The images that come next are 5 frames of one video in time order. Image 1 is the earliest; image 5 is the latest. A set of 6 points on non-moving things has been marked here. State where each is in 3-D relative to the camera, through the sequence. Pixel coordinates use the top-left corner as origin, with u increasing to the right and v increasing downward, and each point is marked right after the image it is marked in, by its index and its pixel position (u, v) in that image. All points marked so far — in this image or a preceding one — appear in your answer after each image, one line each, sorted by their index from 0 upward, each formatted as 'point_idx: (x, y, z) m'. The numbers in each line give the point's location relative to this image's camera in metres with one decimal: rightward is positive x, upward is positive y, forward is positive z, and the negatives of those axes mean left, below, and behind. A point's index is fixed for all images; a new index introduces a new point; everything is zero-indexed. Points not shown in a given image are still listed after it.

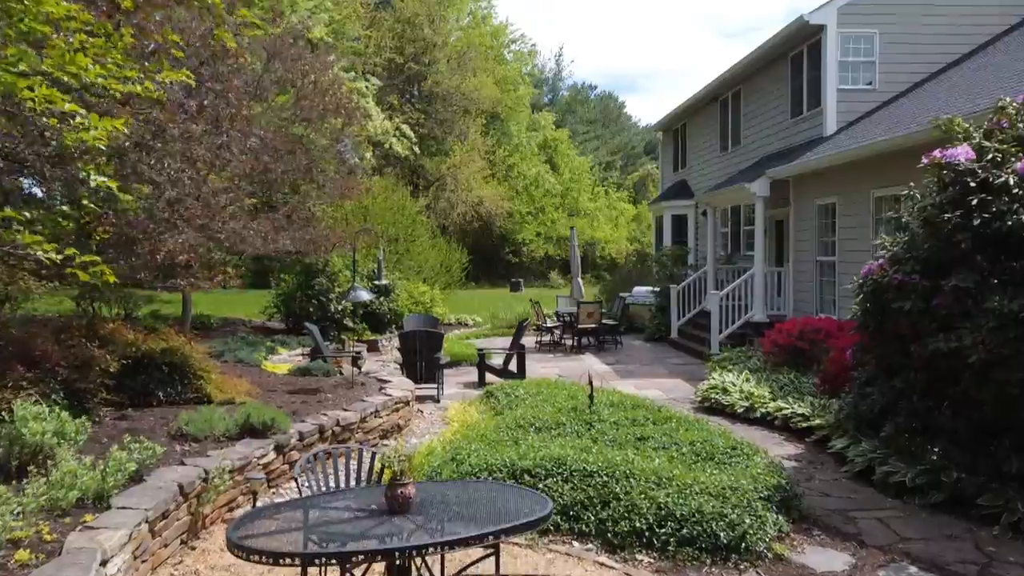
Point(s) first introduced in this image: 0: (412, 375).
0: (-1.5, -1.3, +9.3) m
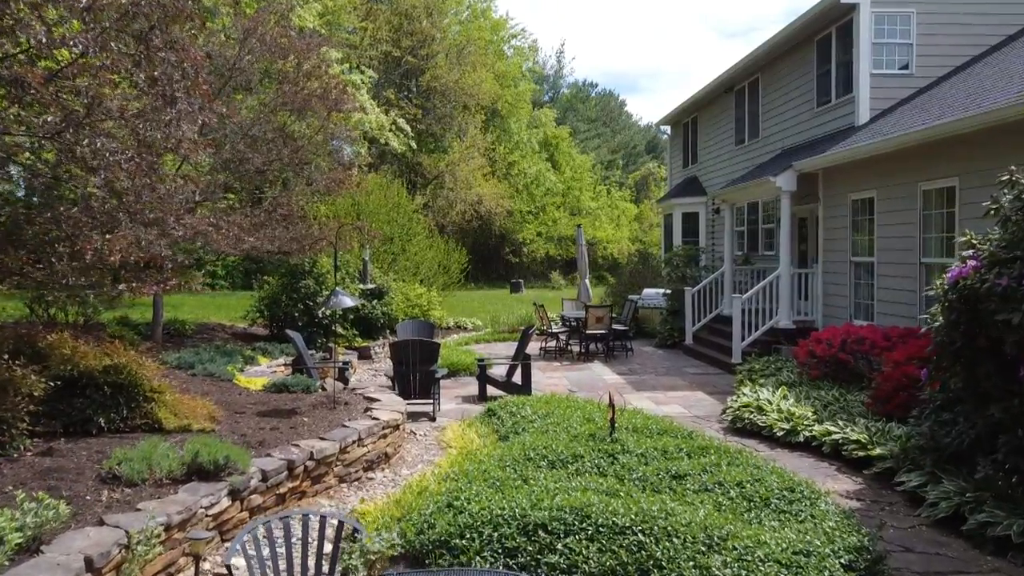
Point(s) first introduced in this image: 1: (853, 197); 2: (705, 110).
0: (-1.4, -1.4, +8.3) m
1: (+5.5, +1.5, +10.0) m
2: (+5.6, +5.2, +18.0) m
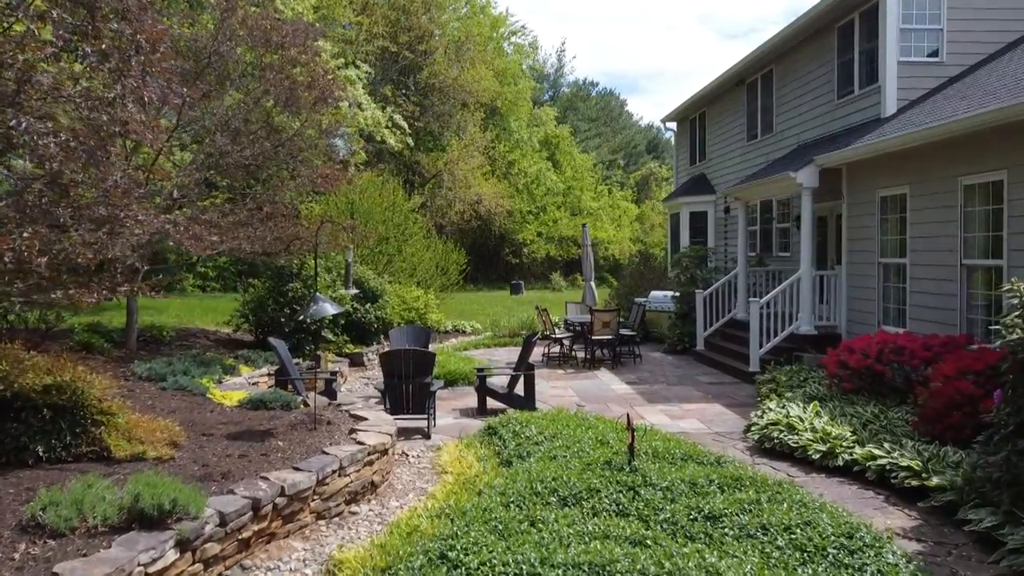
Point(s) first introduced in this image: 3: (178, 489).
0: (-1.4, -1.4, +7.5) m
1: (+5.5, +1.4, +9.3) m
2: (+5.6, +5.1, +17.3) m
3: (-2.1, -1.2, +3.9) m
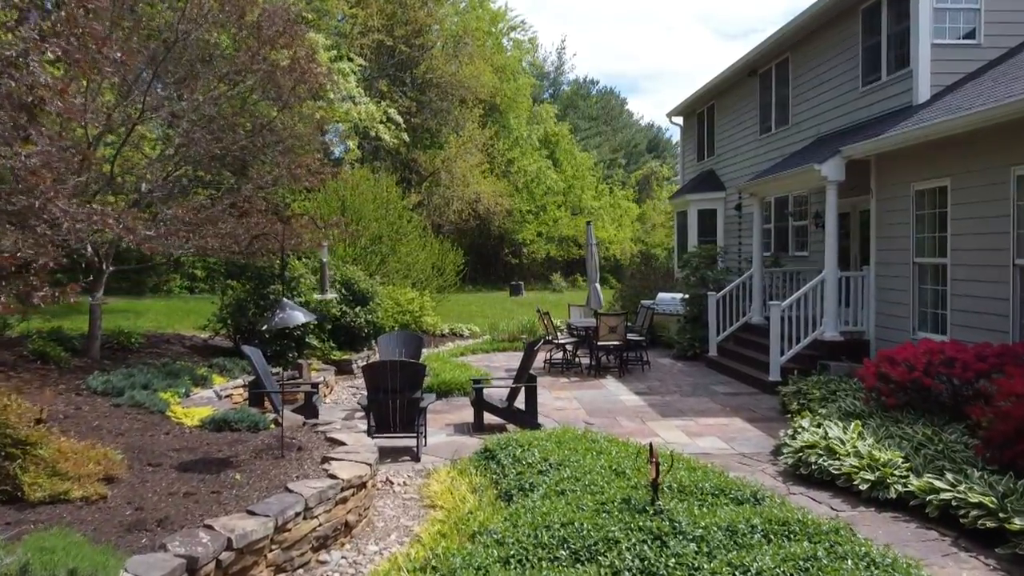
0: (-1.4, -1.5, +6.7) m
1: (+5.5, +1.4, +8.5) m
2: (+5.6, +5.1, +16.4) m
3: (-2.1, -1.3, +3.0) m
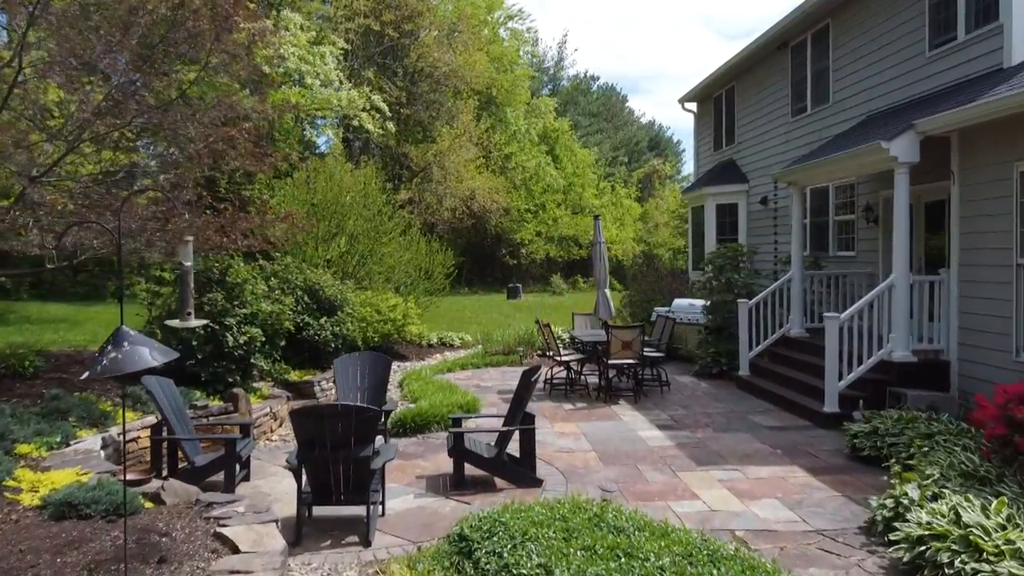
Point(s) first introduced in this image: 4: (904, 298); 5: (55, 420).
0: (-1.5, -1.6, +4.8) m
1: (+5.4, +1.3, +6.6) m
2: (+5.5, +5.0, +14.6) m
3: (-2.2, -1.4, +1.2) m
4: (+4.7, -0.1, +7.4) m
5: (-4.3, -1.2, +5.8) m
